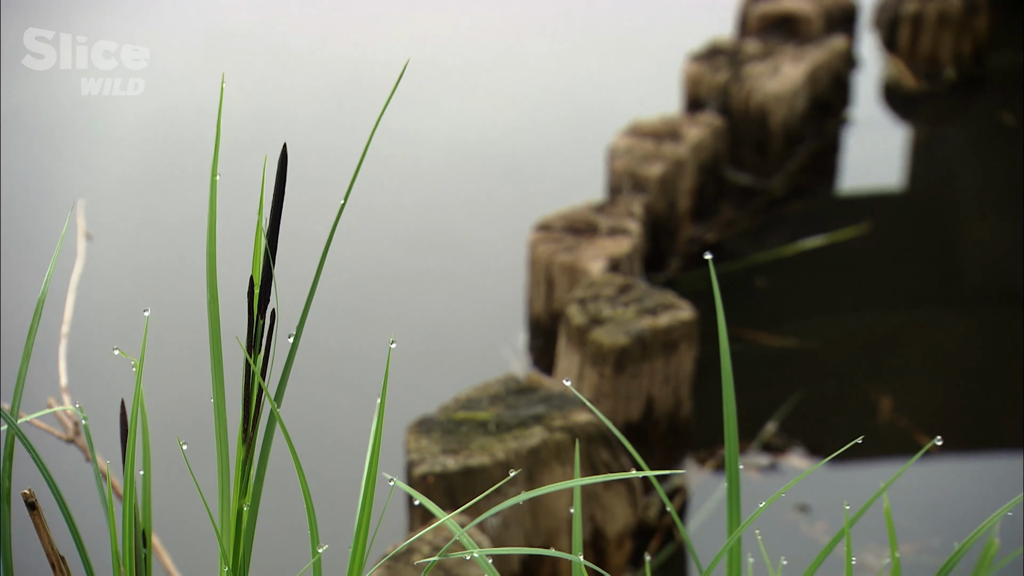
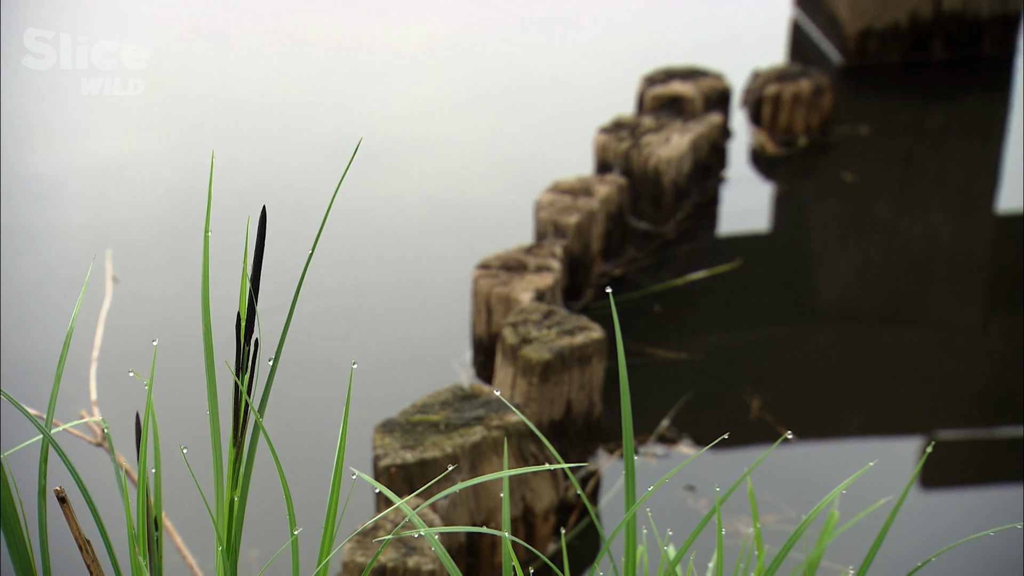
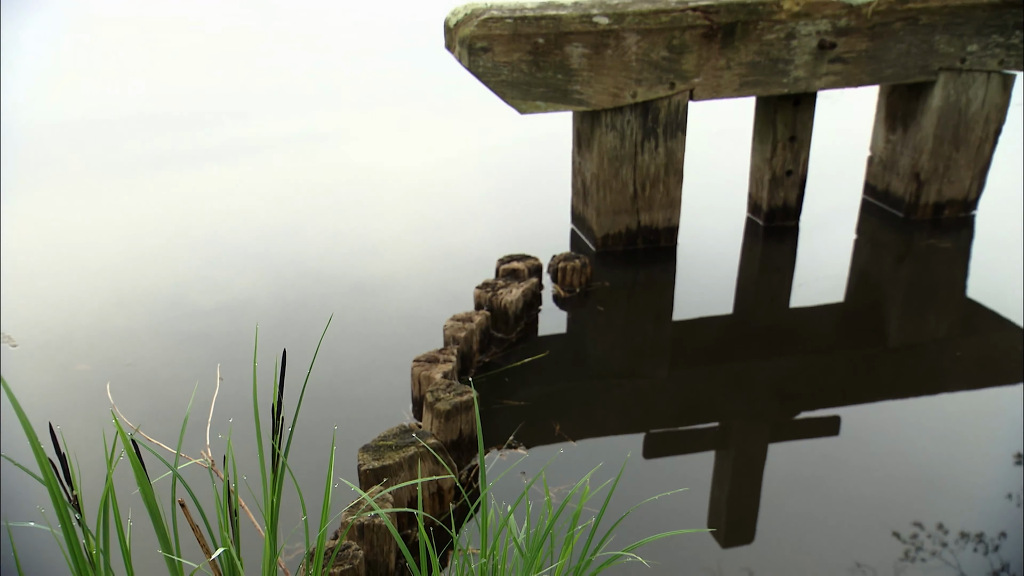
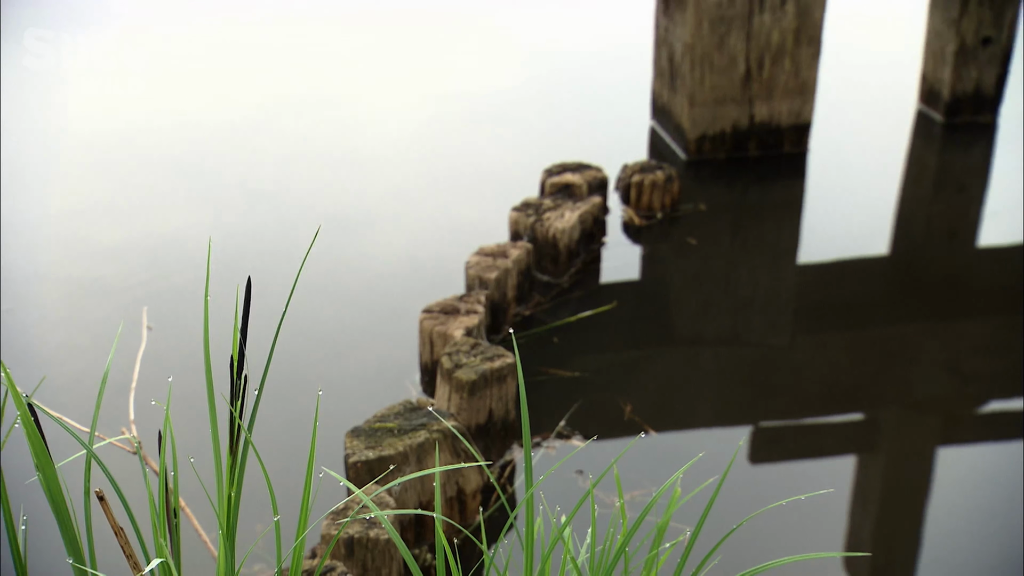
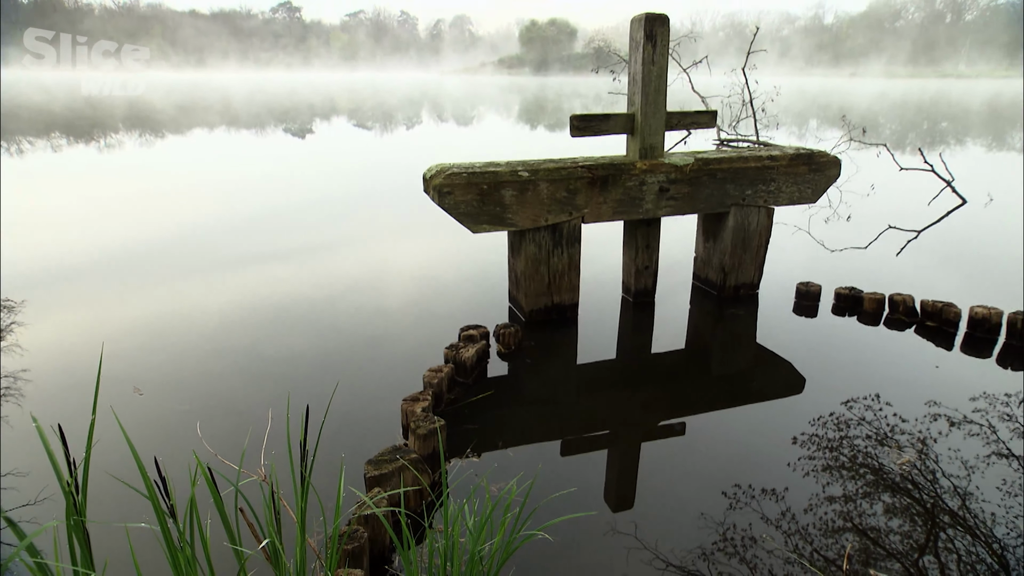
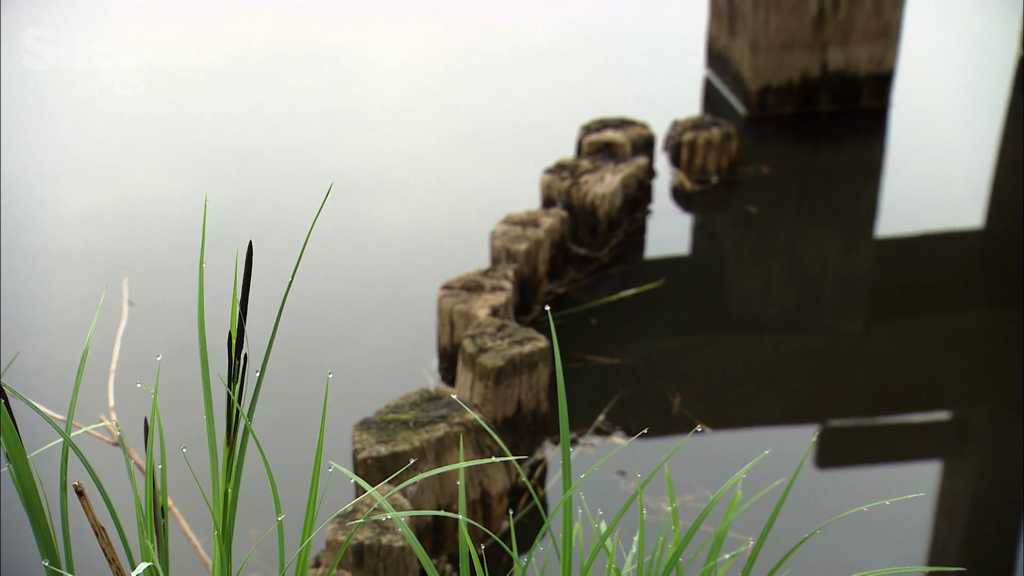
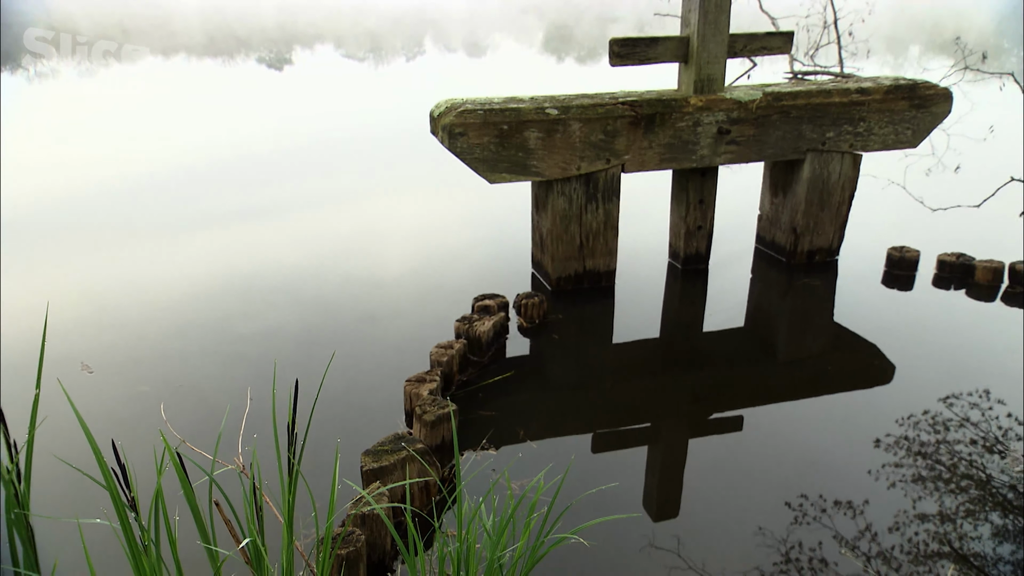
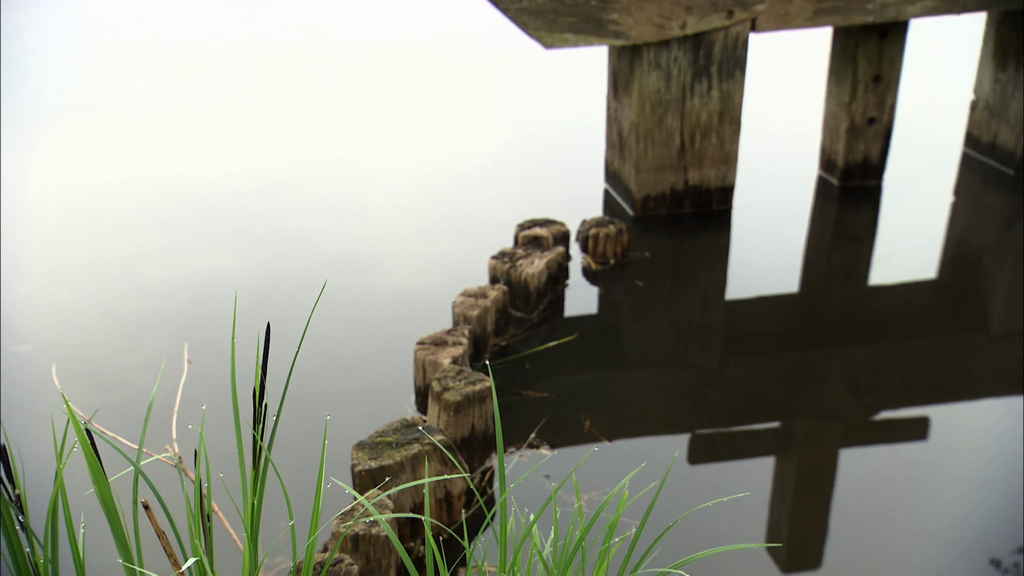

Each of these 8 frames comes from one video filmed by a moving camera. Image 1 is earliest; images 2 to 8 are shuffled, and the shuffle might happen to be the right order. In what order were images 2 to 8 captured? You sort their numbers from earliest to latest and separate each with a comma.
2, 6, 4, 8, 3, 7, 5
